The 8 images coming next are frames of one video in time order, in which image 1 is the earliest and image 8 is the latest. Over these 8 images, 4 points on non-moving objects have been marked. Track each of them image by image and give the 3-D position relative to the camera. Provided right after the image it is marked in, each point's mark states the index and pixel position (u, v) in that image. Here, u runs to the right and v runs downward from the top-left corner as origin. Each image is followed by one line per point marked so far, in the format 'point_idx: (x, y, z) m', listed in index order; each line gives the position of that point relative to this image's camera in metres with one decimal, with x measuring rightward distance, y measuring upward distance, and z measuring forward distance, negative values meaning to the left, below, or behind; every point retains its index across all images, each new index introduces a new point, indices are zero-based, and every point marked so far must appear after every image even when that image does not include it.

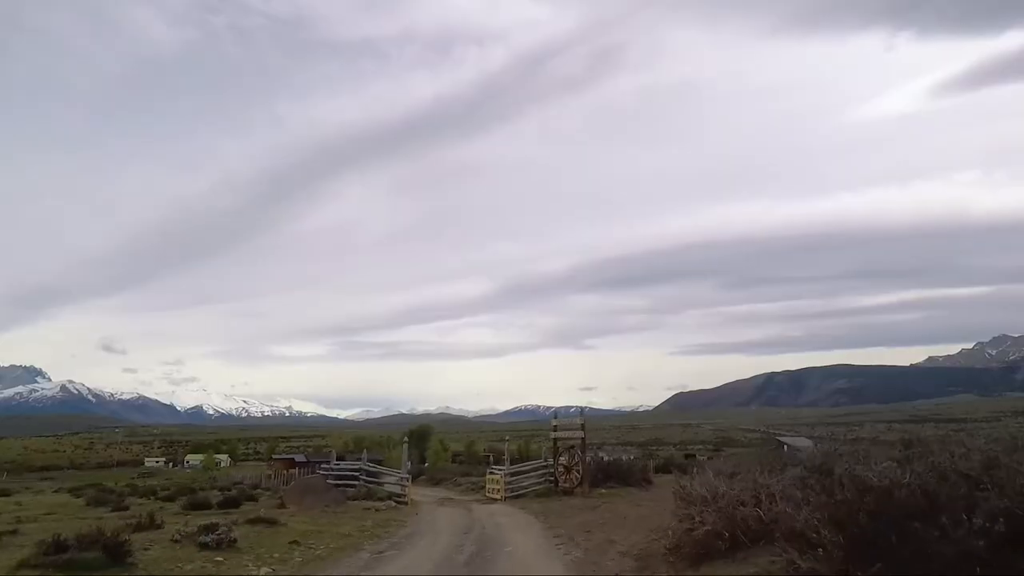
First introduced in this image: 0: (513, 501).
0: (0.0, -5.1, +16.4) m
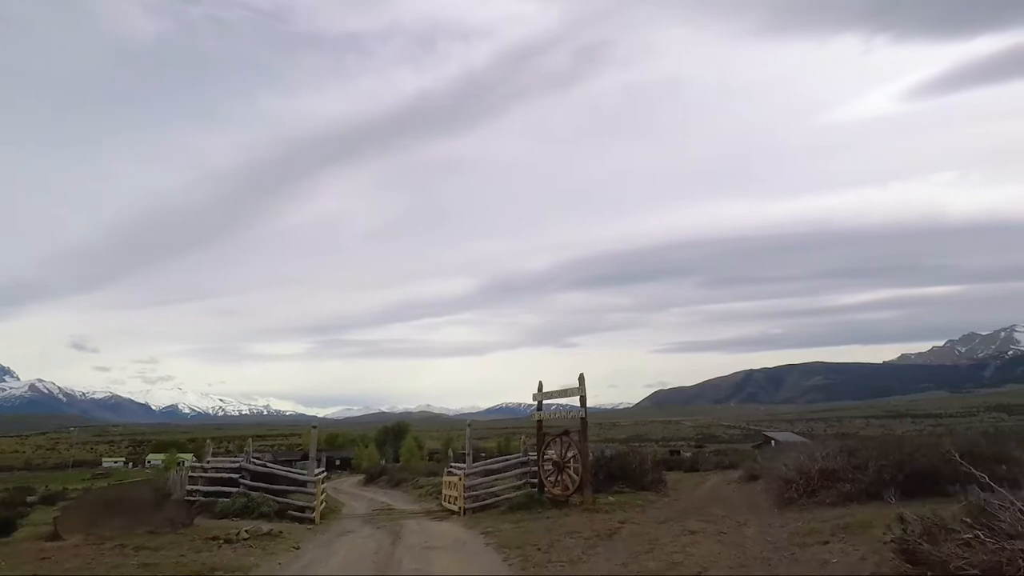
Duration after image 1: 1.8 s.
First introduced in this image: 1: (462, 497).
0: (-0.7, -4.5, +13.8) m
1: (-1.0, -4.2, +13.5) m
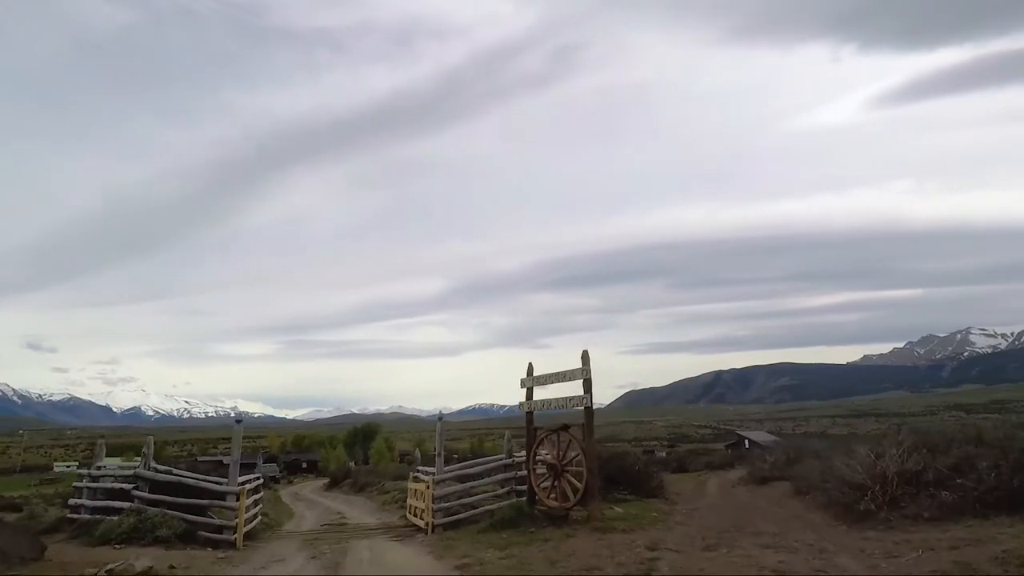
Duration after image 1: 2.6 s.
0: (-1.1, -4.0, +12.0) m
1: (-1.3, -3.8, +11.6) m
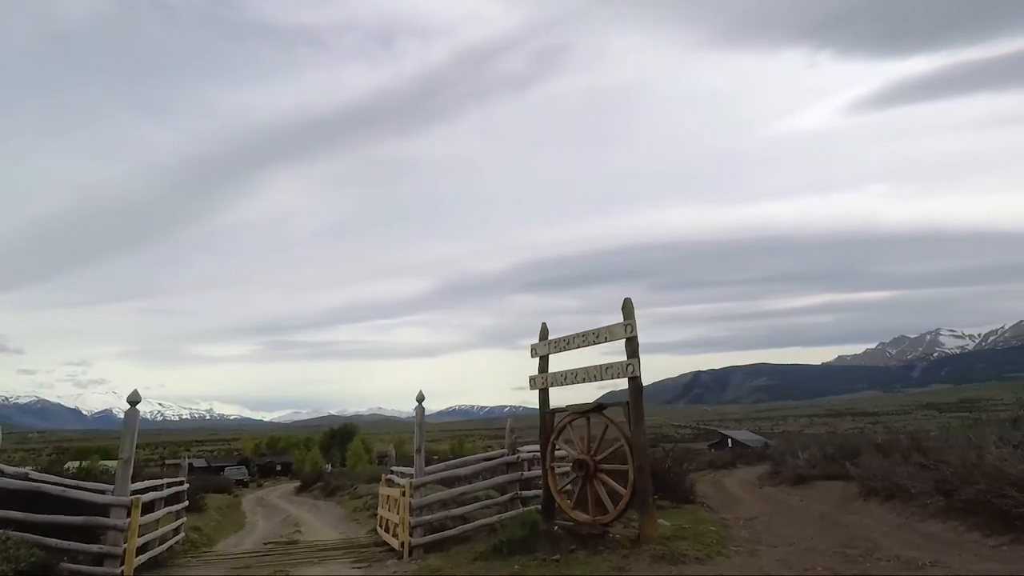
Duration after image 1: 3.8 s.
0: (-1.2, -3.6, +10.0) m
1: (-1.4, -3.3, +9.7) m
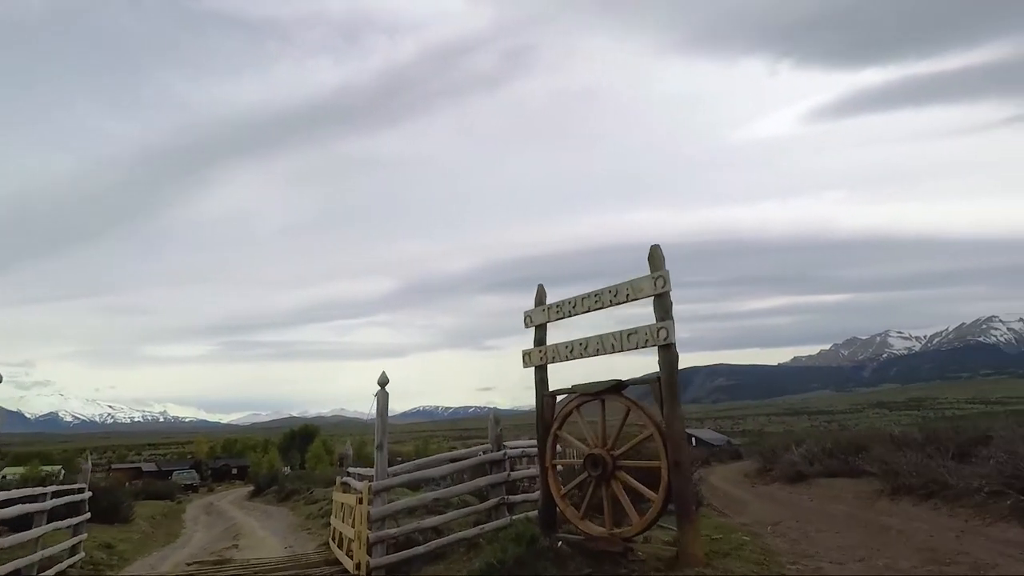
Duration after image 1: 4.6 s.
0: (-1.5, -3.3, +8.9) m
1: (-1.7, -3.0, +8.6) m
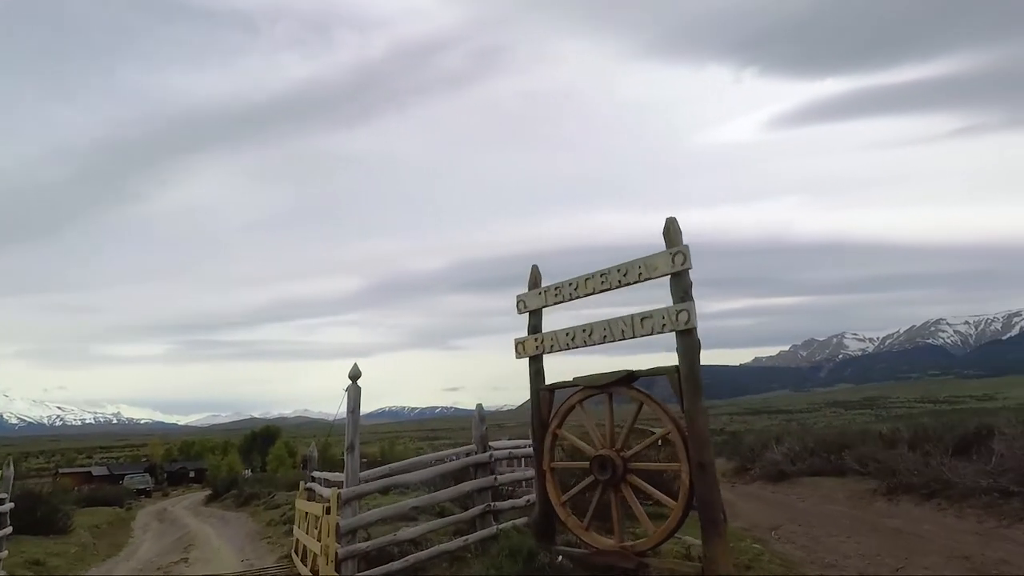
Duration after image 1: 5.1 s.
0: (-1.8, -3.2, +8.3) m
1: (-2.0, -2.9, +8.0) m
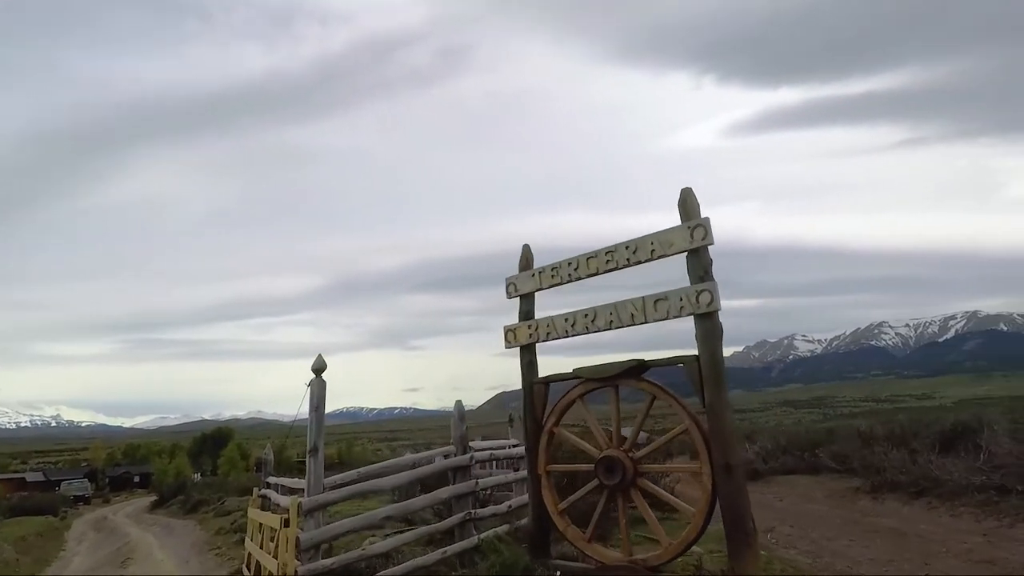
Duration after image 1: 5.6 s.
0: (-2.1, -3.1, +7.8) m
1: (-2.3, -2.8, +7.5) m
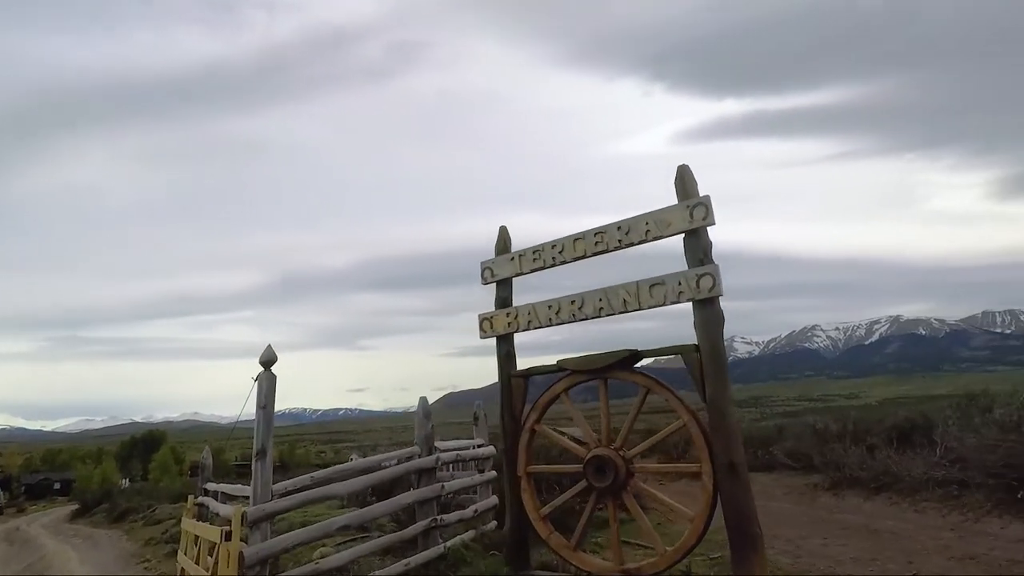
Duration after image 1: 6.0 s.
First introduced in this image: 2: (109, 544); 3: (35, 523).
0: (-2.6, -3.0, +7.4) m
1: (-2.8, -2.7, +7.0) m
2: (-7.6, -4.7, +13.4) m
3: (-13.1, -6.4, +19.6) m
